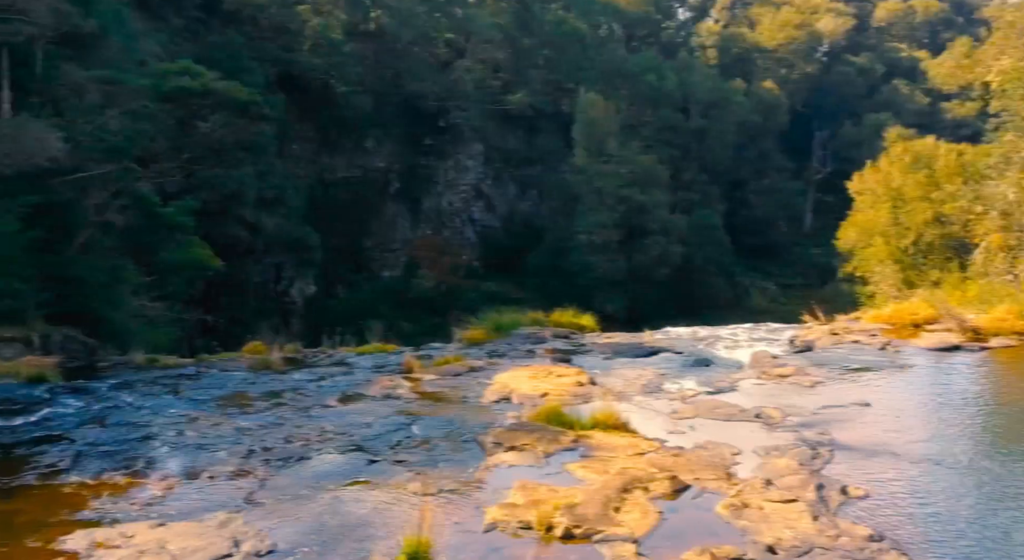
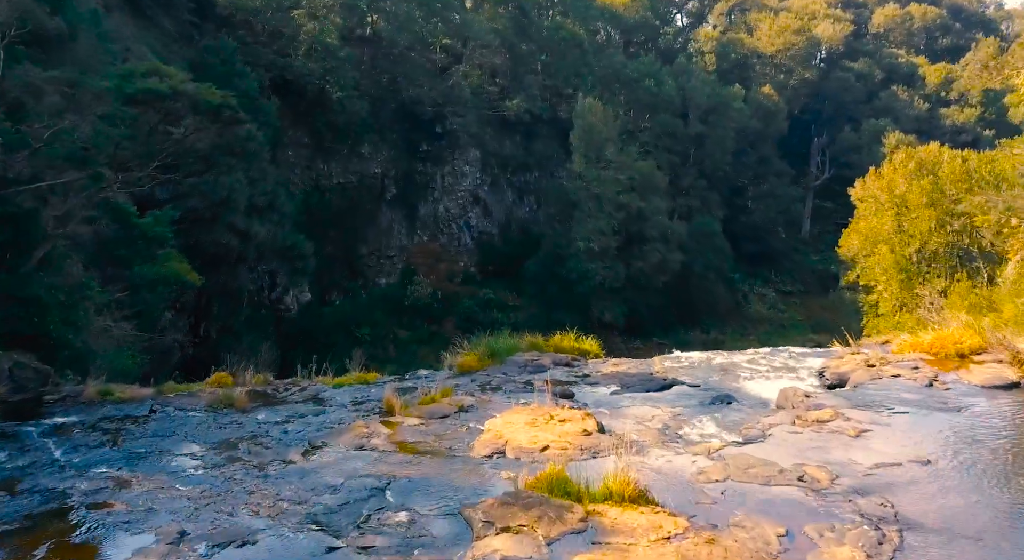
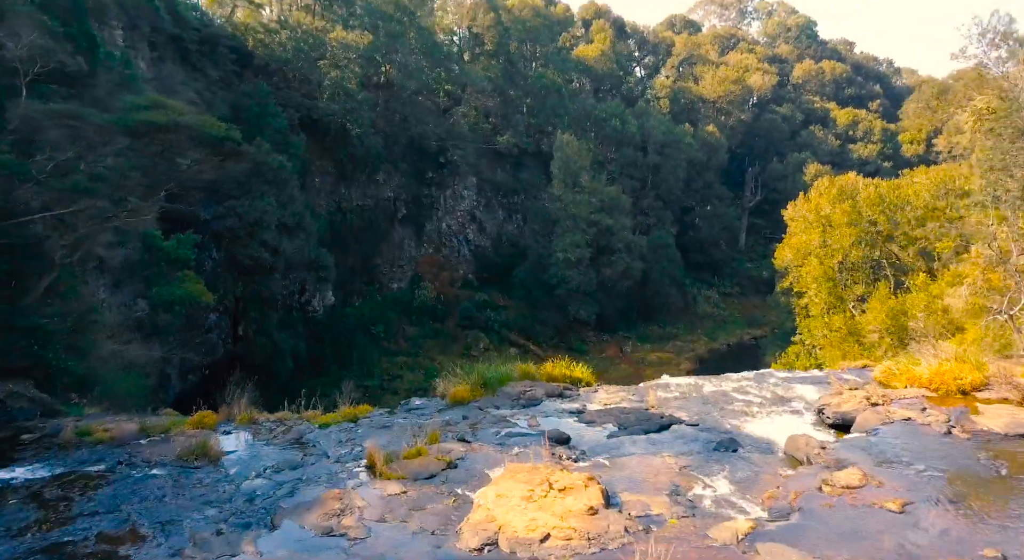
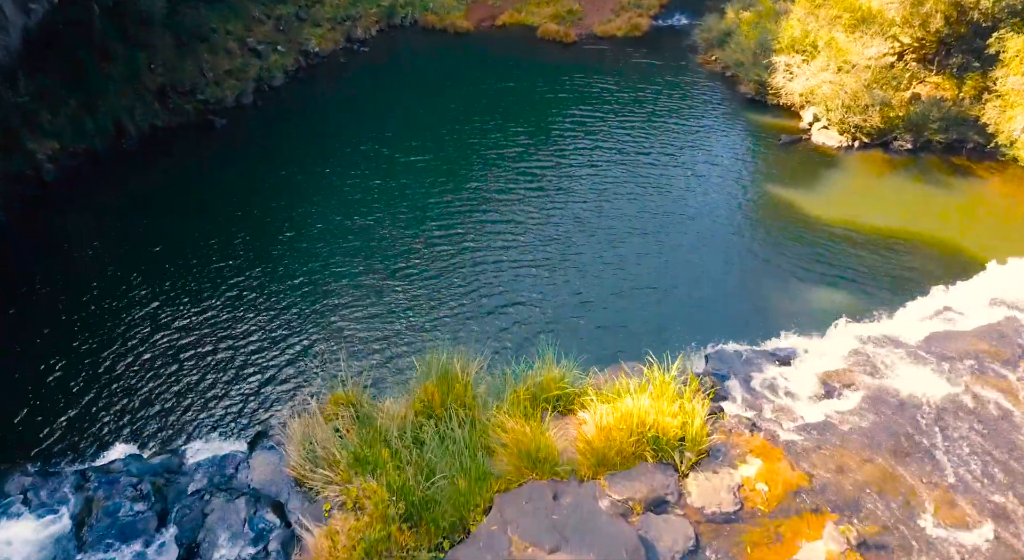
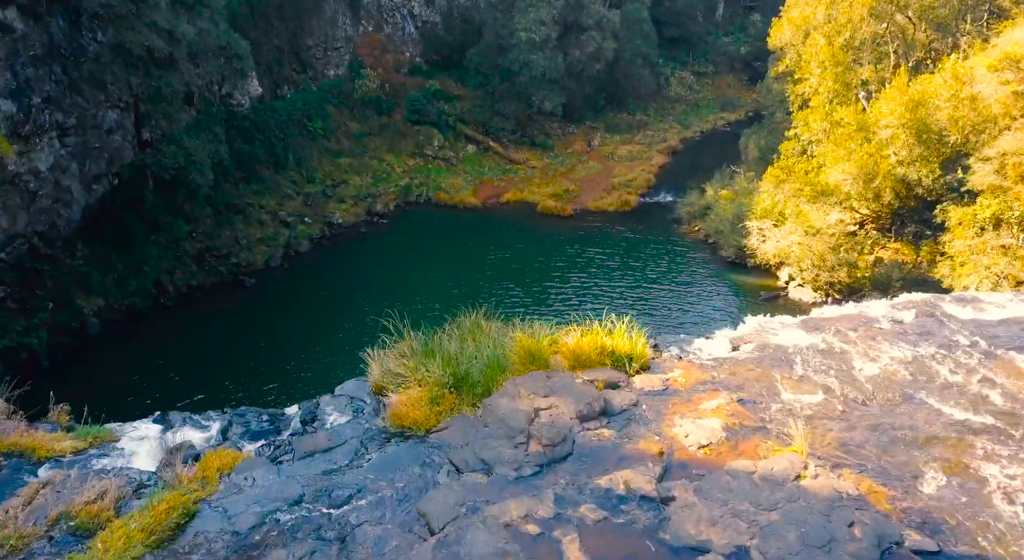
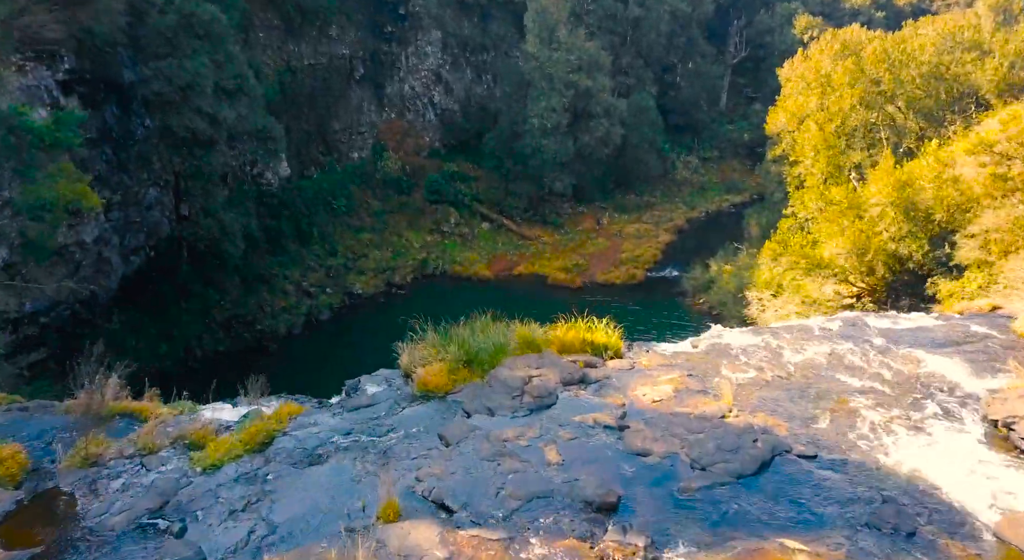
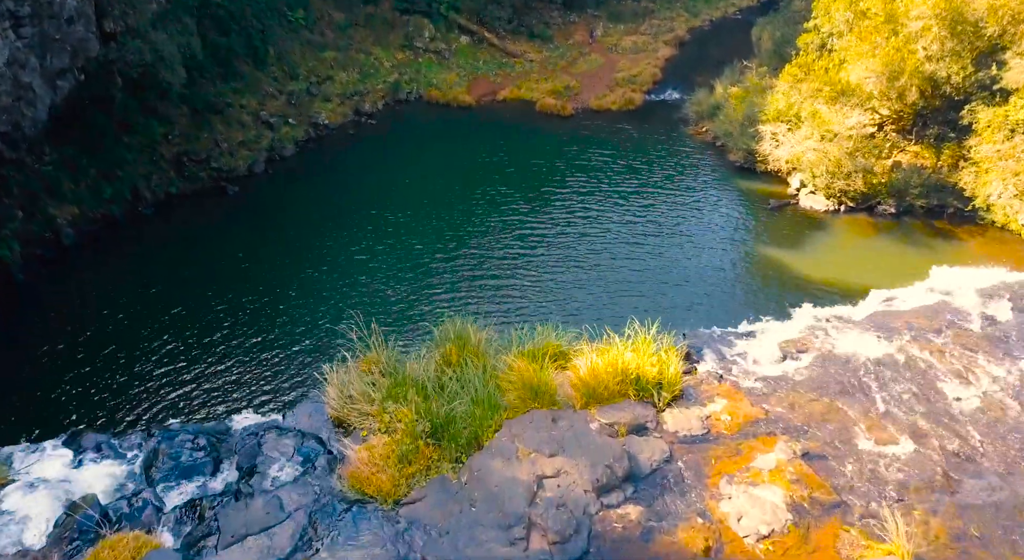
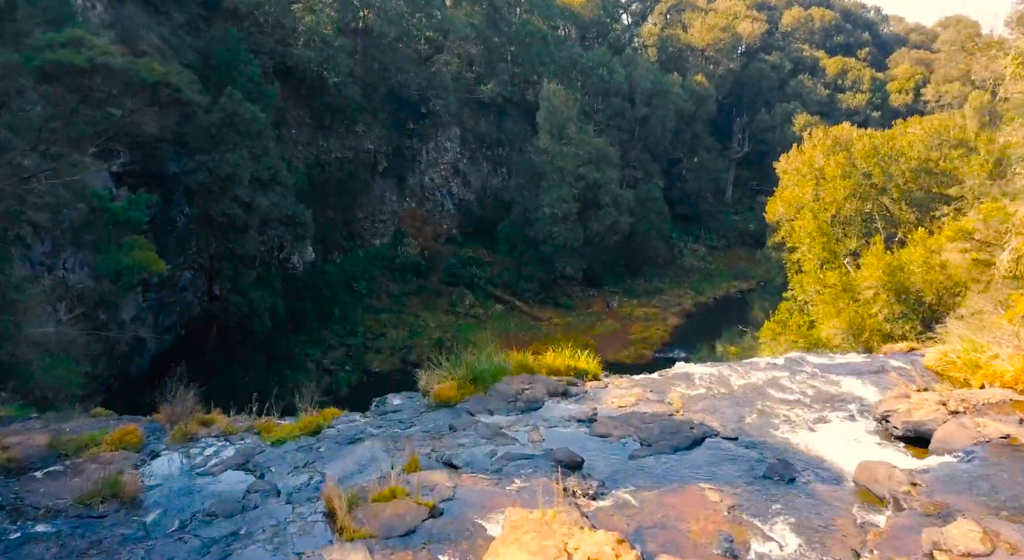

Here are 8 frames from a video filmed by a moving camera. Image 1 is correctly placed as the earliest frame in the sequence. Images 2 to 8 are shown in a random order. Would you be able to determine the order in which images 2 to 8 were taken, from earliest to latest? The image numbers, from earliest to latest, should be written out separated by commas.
2, 3, 8, 6, 5, 7, 4
